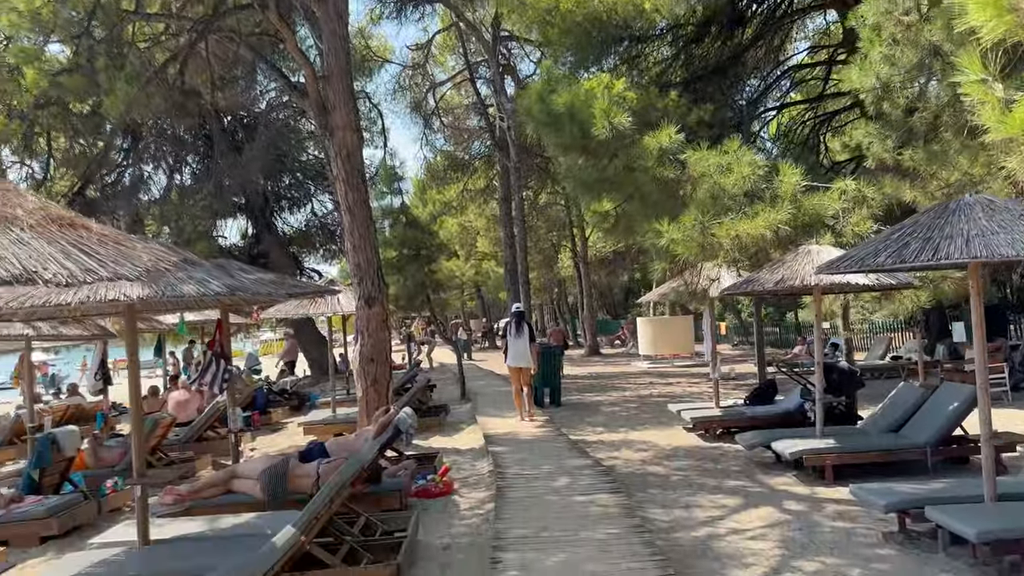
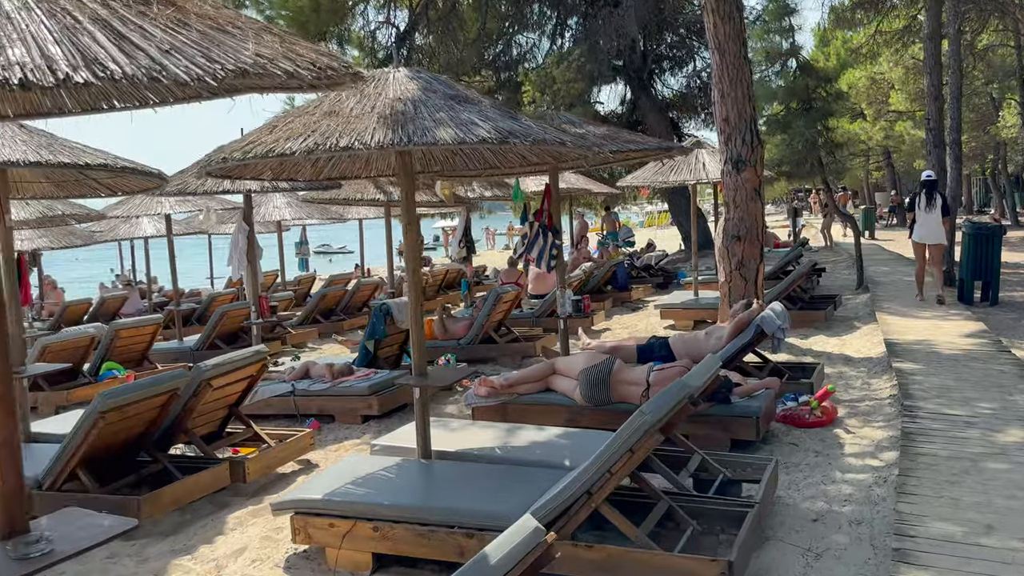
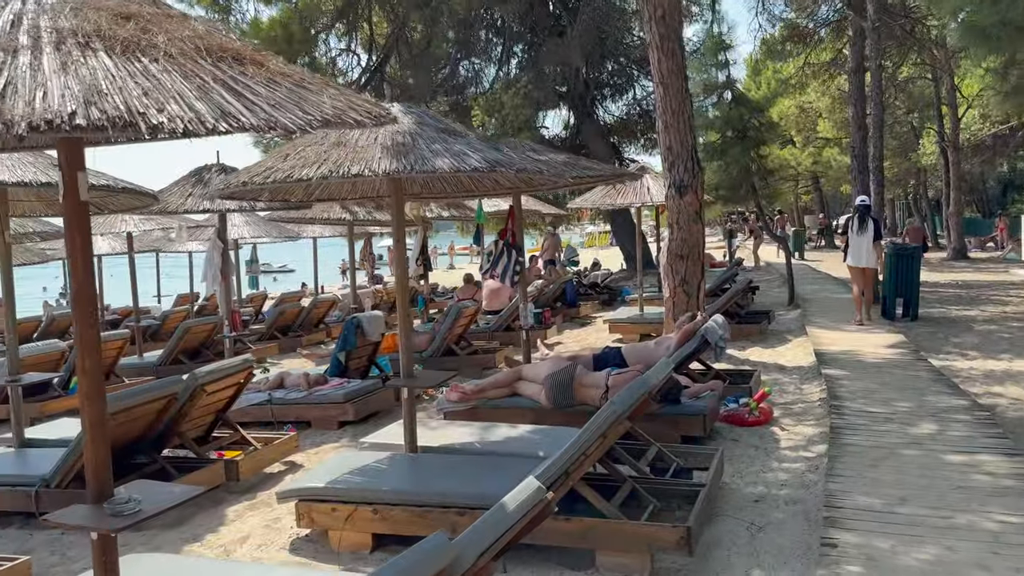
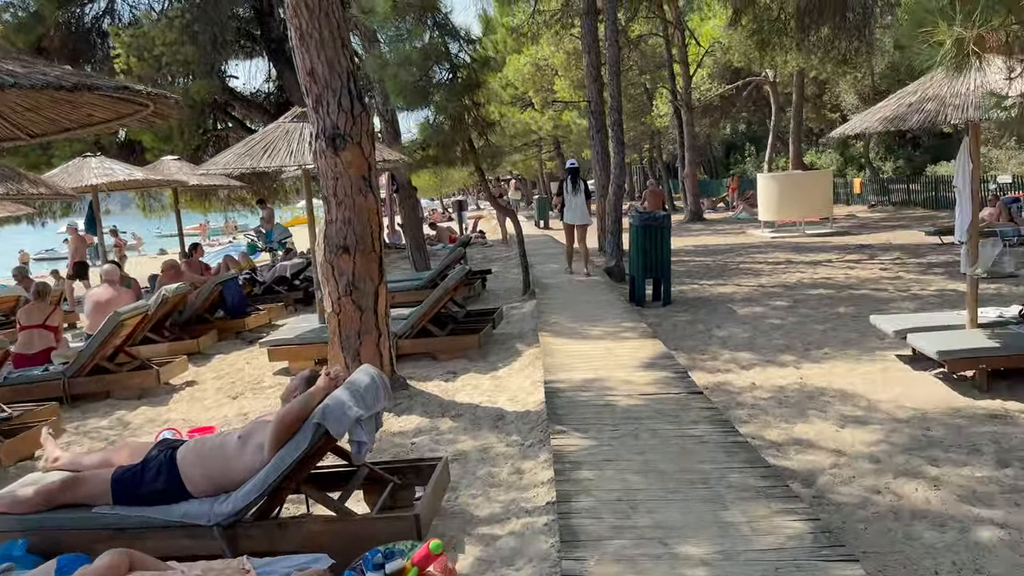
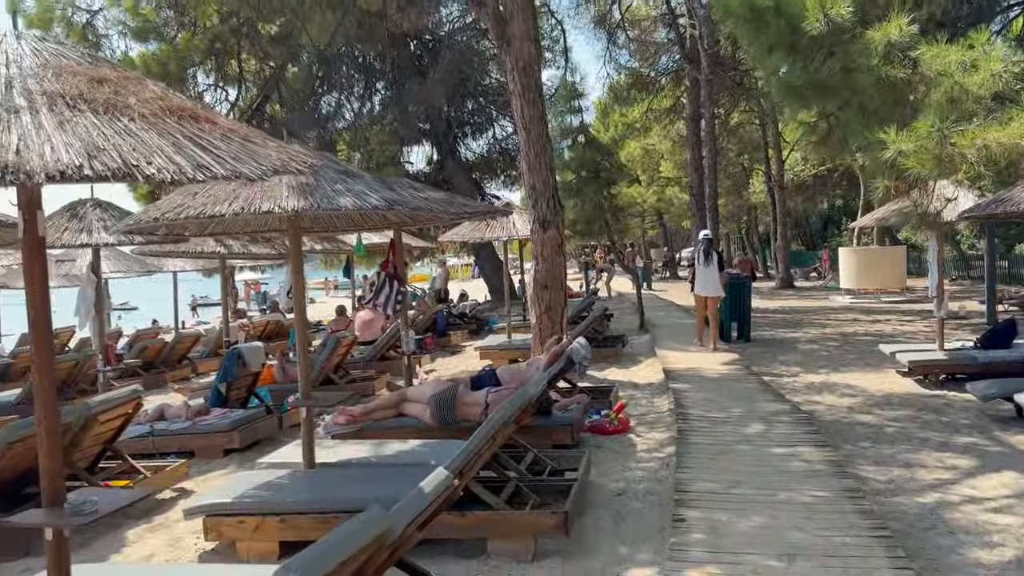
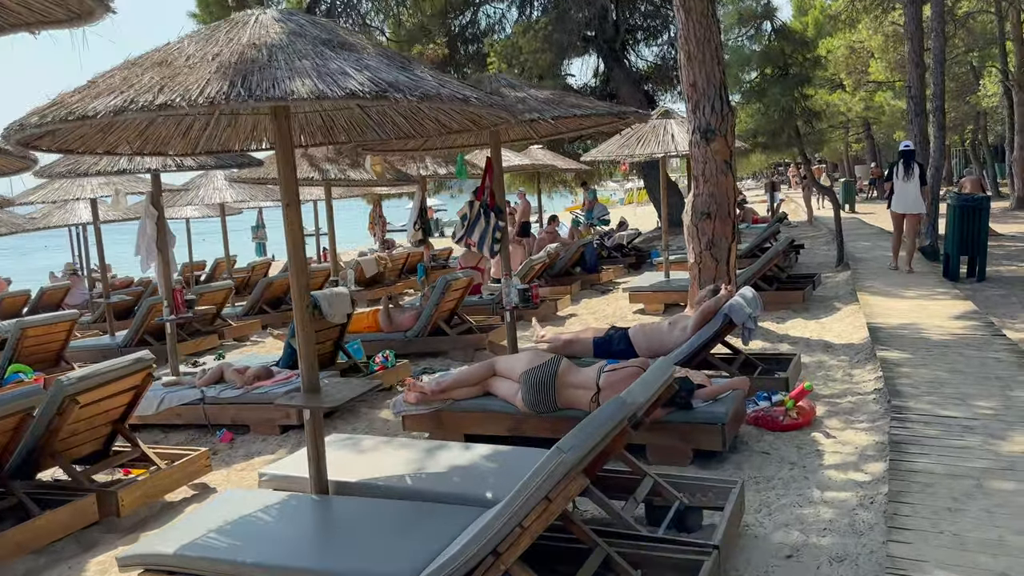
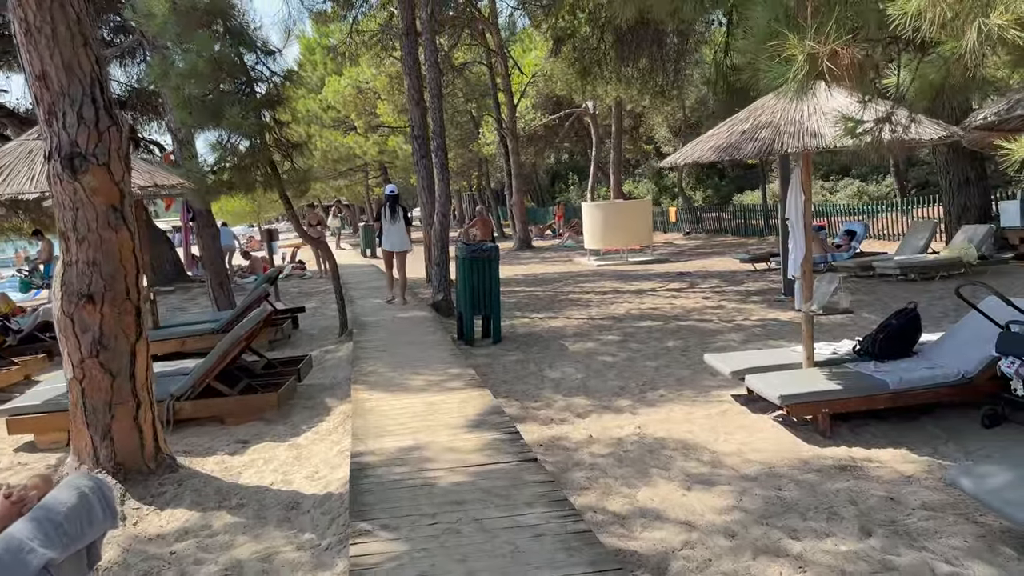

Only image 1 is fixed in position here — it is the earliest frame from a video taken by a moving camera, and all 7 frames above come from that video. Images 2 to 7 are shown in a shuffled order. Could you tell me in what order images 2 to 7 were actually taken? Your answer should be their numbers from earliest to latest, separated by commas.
5, 3, 2, 6, 4, 7
